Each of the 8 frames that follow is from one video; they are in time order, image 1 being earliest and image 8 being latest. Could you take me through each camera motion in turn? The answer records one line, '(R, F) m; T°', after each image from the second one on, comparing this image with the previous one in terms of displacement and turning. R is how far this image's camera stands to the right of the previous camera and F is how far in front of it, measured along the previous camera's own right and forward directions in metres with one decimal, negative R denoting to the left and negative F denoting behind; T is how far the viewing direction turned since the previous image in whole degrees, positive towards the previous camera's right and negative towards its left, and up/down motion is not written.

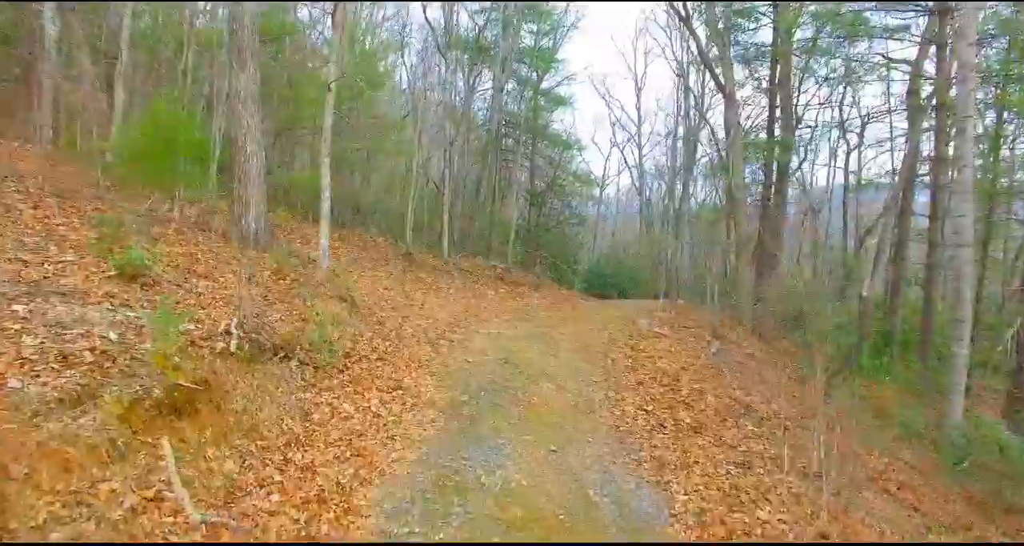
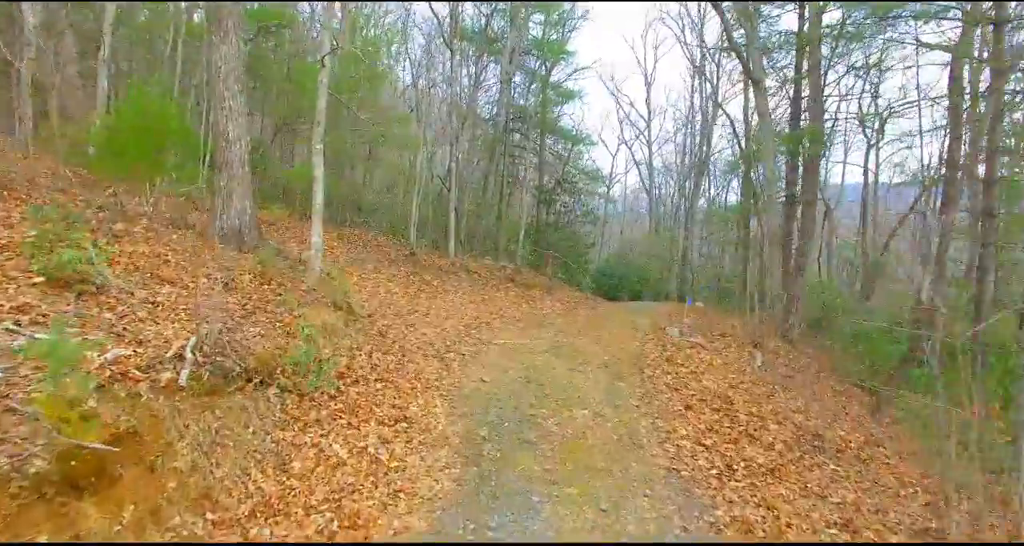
(-0.2, +1.0) m; 0°
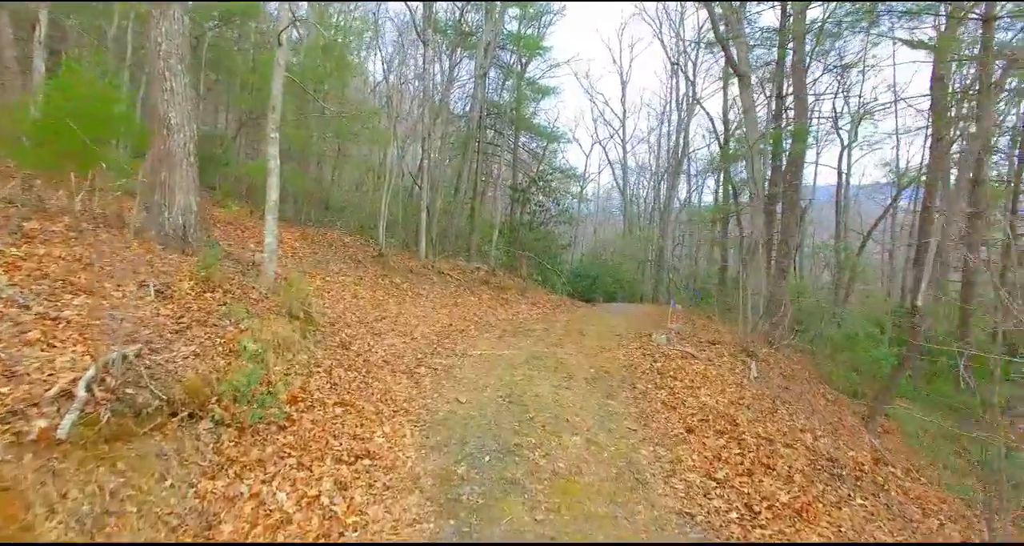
(-0.1, +0.7) m; +3°
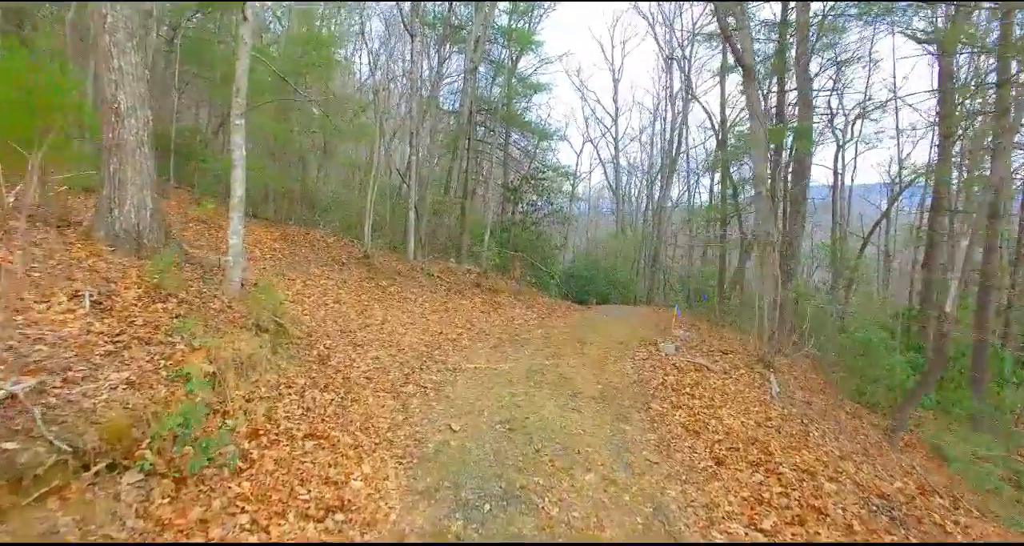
(-0.1, +0.7) m; +1°
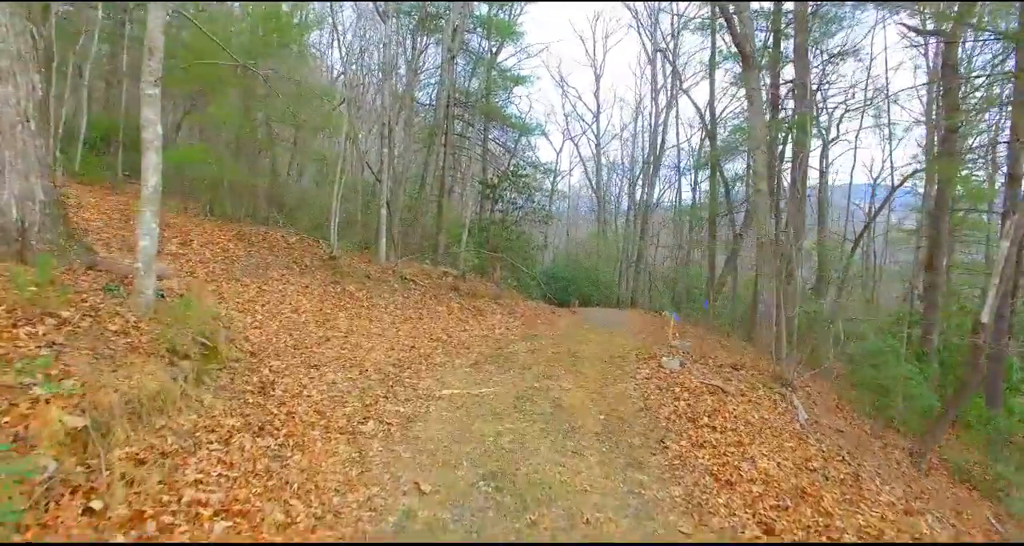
(-0.1, +1.1) m; +2°
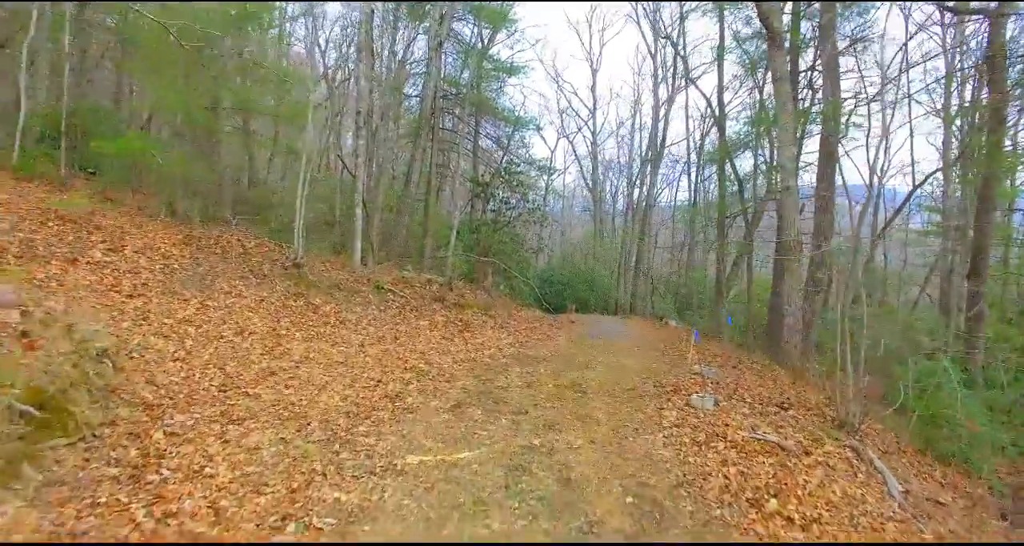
(0.0, +1.5) m; +1°
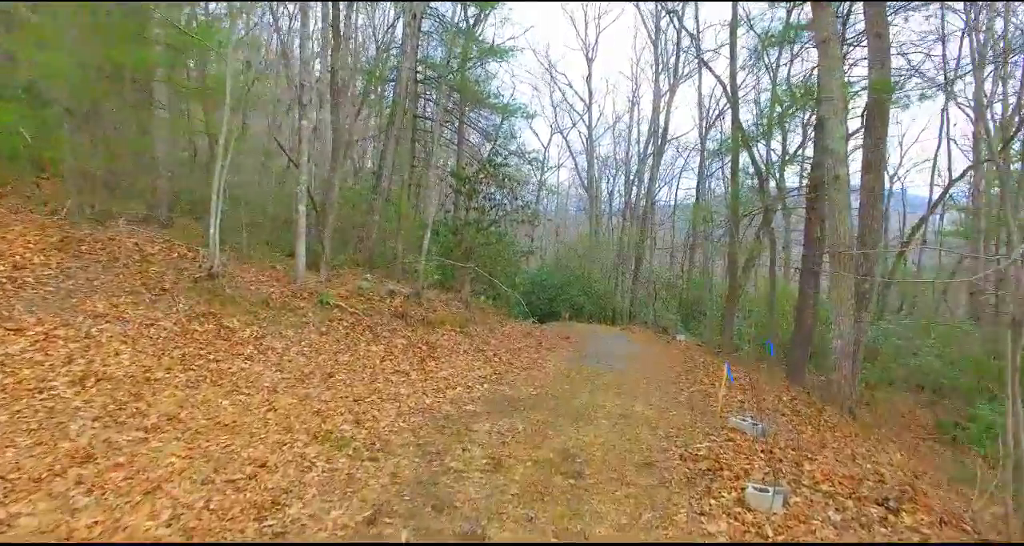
(+0.3, +2.2) m; 0°
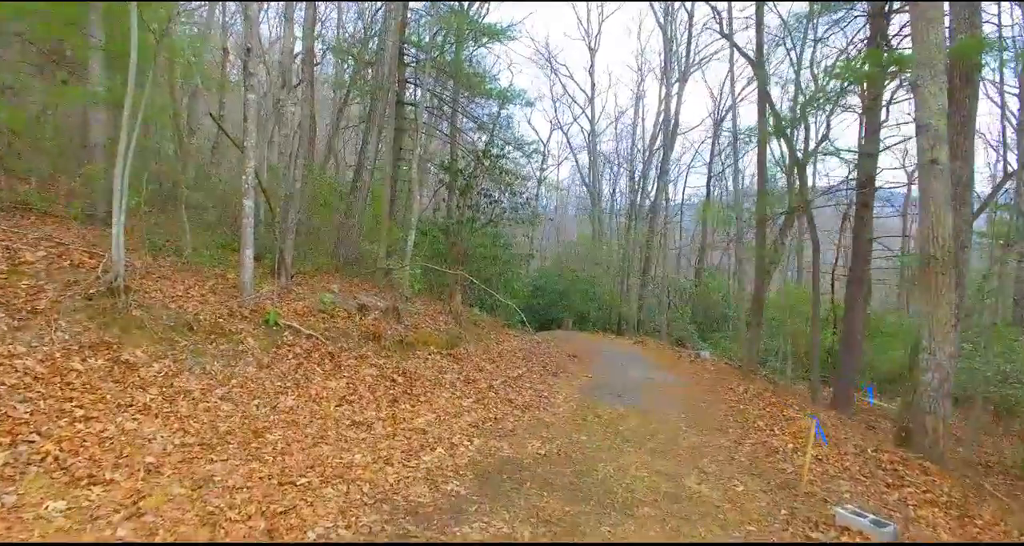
(0.0, +2.0) m; 0°
